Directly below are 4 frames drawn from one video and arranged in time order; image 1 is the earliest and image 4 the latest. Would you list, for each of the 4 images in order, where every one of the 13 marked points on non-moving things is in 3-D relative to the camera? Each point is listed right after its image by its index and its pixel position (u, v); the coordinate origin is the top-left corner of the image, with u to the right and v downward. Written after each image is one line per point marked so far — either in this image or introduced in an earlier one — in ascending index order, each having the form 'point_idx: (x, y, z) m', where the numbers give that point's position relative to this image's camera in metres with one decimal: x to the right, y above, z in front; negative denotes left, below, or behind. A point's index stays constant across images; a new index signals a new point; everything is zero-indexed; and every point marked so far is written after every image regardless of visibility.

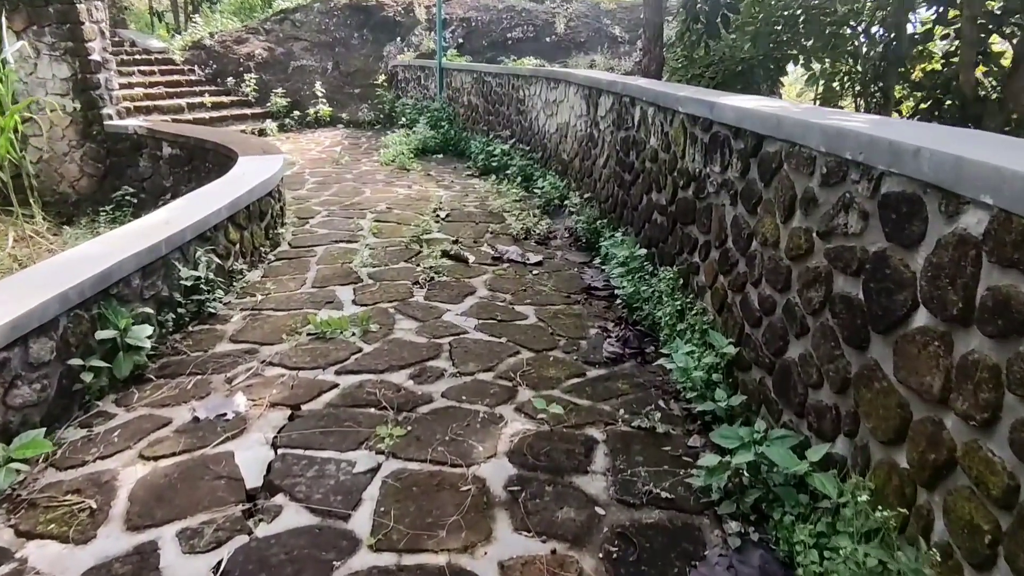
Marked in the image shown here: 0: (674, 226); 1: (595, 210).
0: (+0.8, +0.3, +3.2) m
1: (+0.6, +0.6, +4.9) m
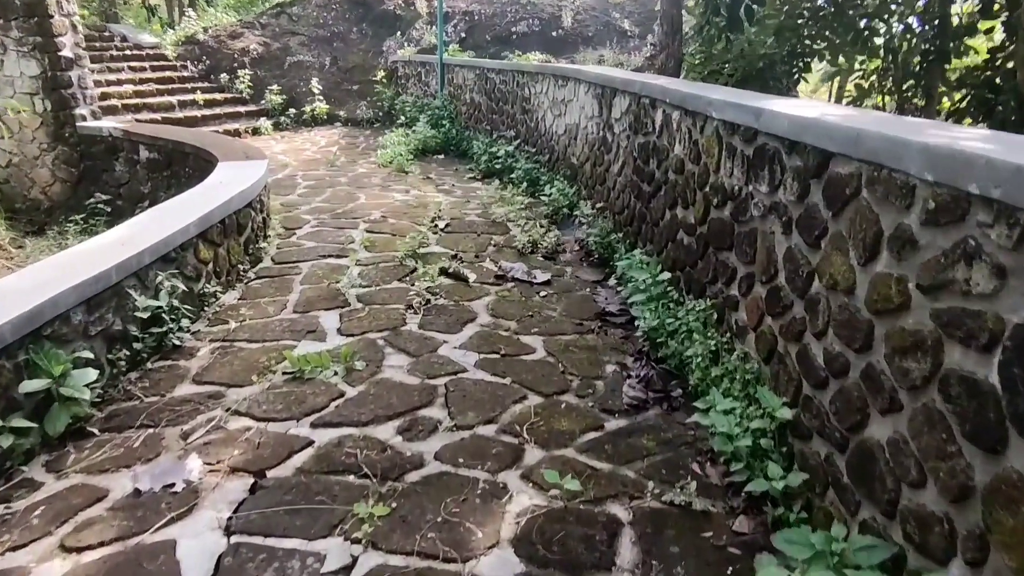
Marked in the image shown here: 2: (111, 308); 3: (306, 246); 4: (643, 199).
0: (+0.8, +0.2, +2.8) m
1: (+0.7, +0.4, +4.5) m
2: (-1.6, -0.1, +2.7) m
3: (-1.4, +0.3, +4.5) m
4: (+0.7, +0.5, +3.7) m
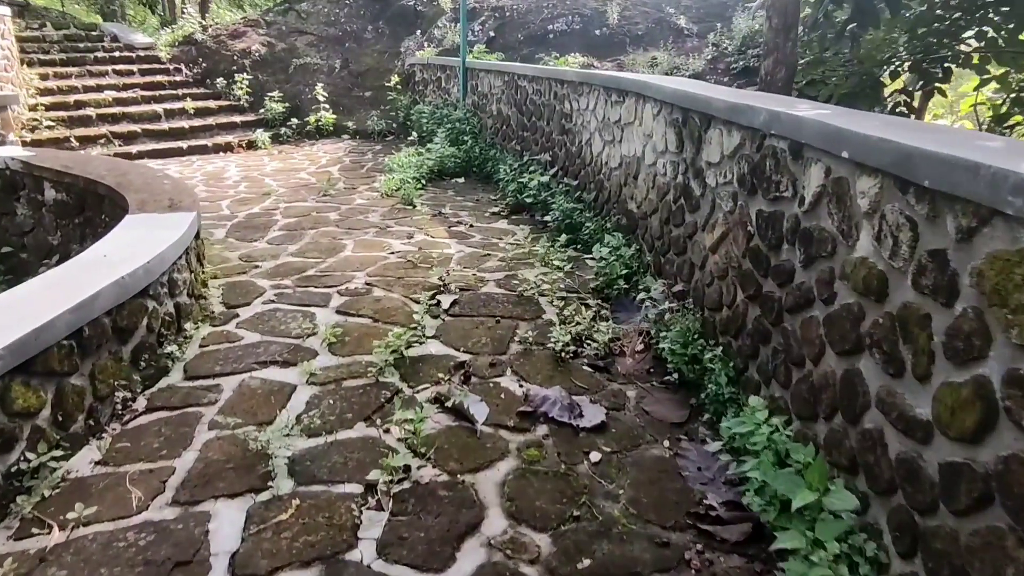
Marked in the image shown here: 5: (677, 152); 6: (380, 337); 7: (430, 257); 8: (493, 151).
0: (+0.9, -0.4, +1.2) m
1: (+0.8, -0.1, +2.9) m
2: (-1.6, -0.6, +1.3) m
3: (-1.2, -0.3, +3.1) m
4: (+0.9, -0.1, +2.2) m
5: (+0.8, +0.6, +3.2) m
6: (-0.6, -0.2, +3.2) m
7: (-0.5, +0.2, +4.4) m
8: (-0.2, +1.5, +7.1) m
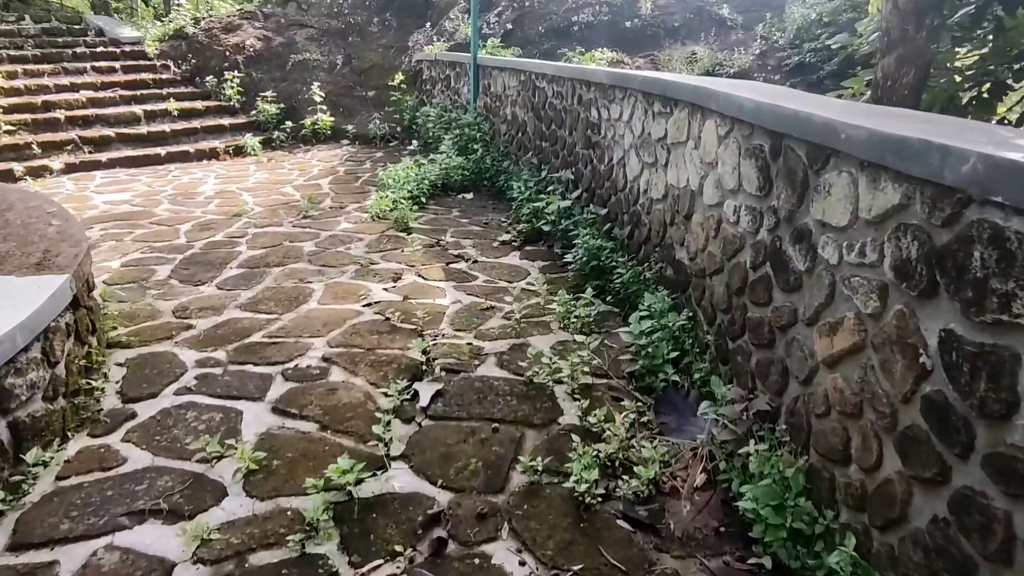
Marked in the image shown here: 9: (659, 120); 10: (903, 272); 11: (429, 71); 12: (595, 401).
0: (+0.8, -0.8, +0.2) m
1: (+0.8, -0.5, +1.9) m
2: (-1.6, -0.9, +0.3) m
3: (-1.2, -0.6, +2.1) m
4: (+0.8, -0.4, +1.2) m
5: (+0.8, +0.3, +2.1) m
6: (-0.6, -0.6, +2.2) m
7: (-0.5, -0.1, +3.4) m
8: (-0.1, +1.1, +6.1) m
9: (+0.7, +0.8, +3.1) m
10: (+0.8, 0.0, +1.4) m
11: (-1.1, +2.8, +8.6) m
12: (+0.3, -0.4, +2.5) m
